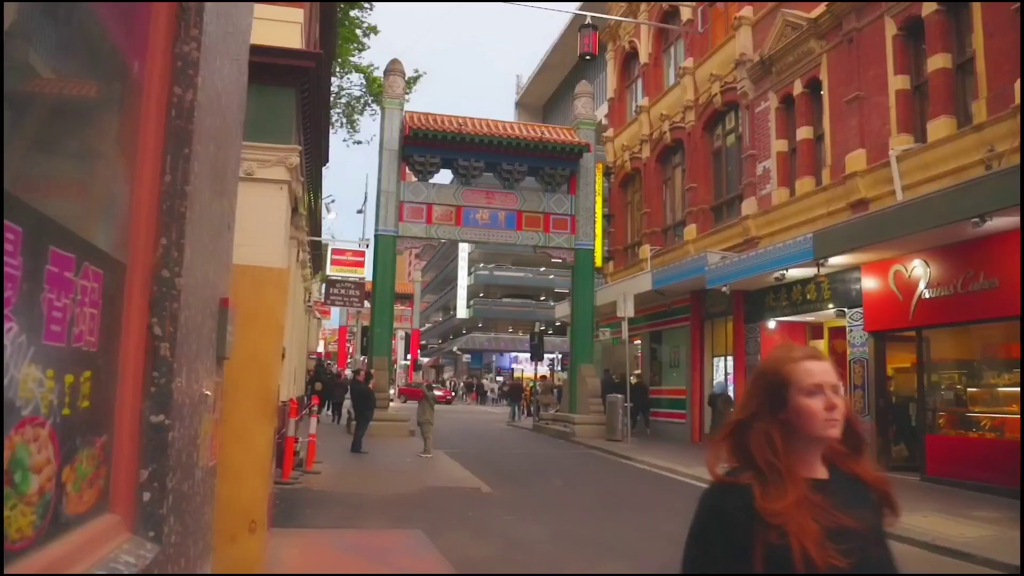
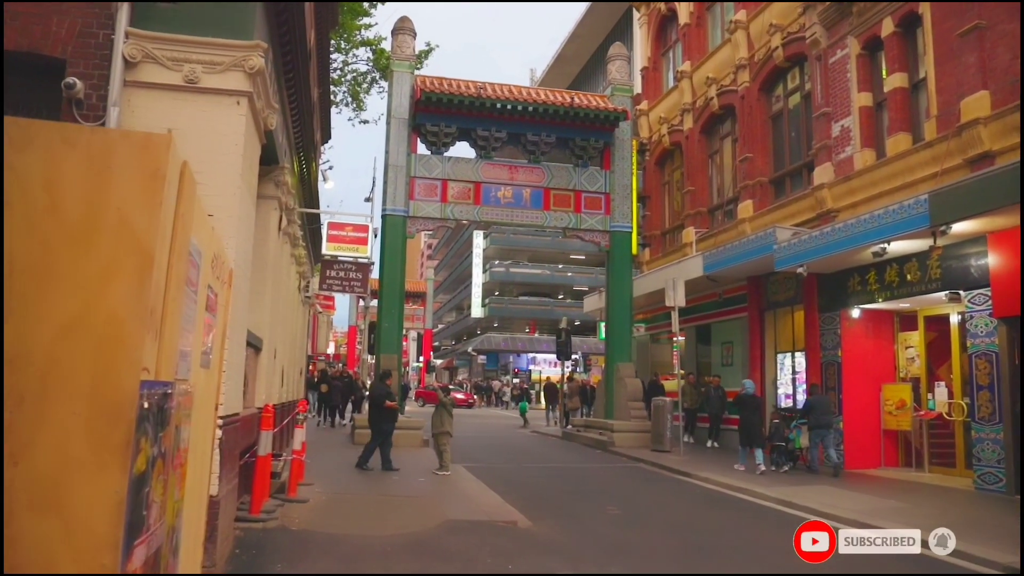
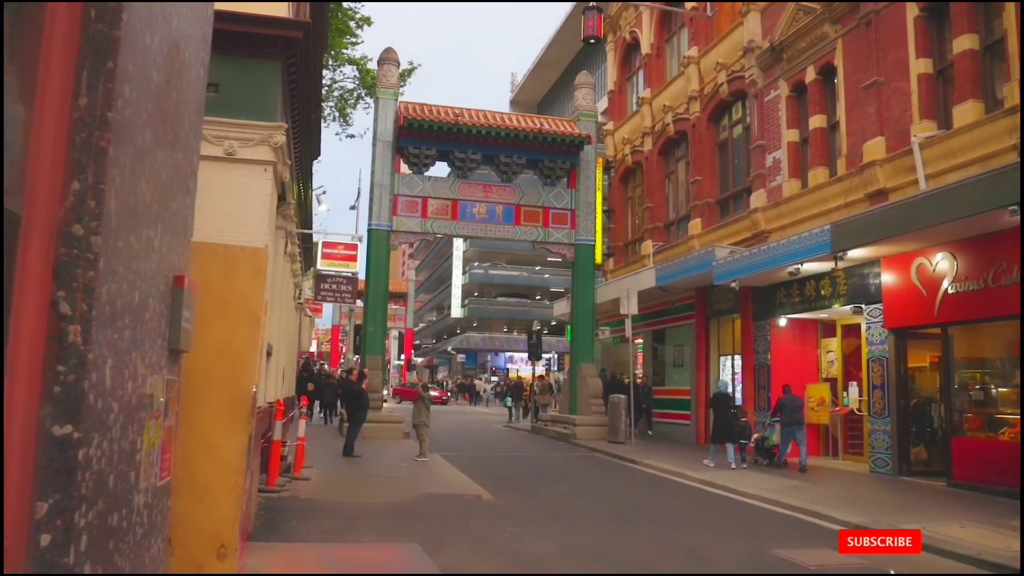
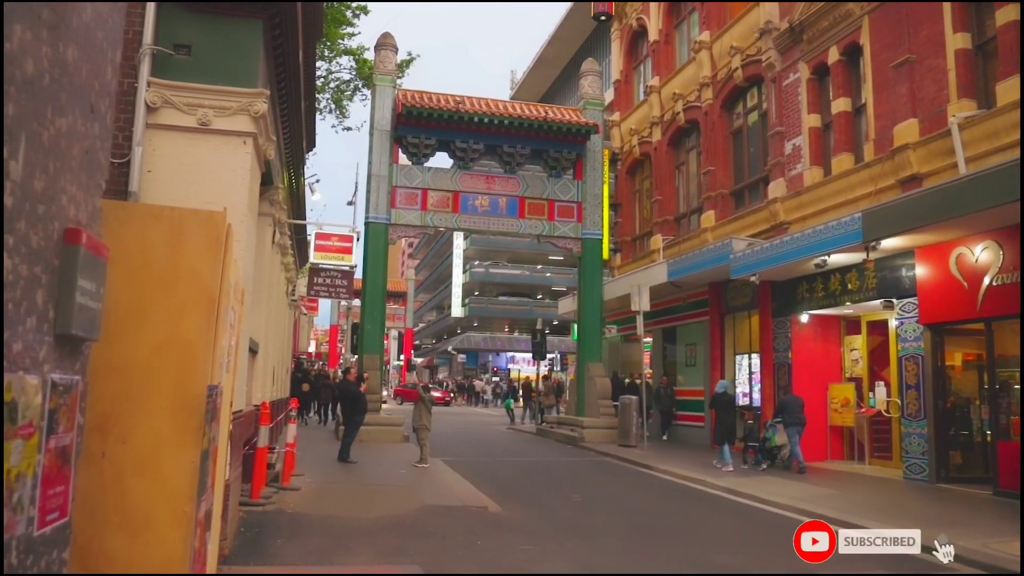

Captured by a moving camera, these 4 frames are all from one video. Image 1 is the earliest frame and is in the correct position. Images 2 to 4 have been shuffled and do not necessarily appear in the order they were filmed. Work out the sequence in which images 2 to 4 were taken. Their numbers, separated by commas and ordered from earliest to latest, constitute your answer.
3, 4, 2
